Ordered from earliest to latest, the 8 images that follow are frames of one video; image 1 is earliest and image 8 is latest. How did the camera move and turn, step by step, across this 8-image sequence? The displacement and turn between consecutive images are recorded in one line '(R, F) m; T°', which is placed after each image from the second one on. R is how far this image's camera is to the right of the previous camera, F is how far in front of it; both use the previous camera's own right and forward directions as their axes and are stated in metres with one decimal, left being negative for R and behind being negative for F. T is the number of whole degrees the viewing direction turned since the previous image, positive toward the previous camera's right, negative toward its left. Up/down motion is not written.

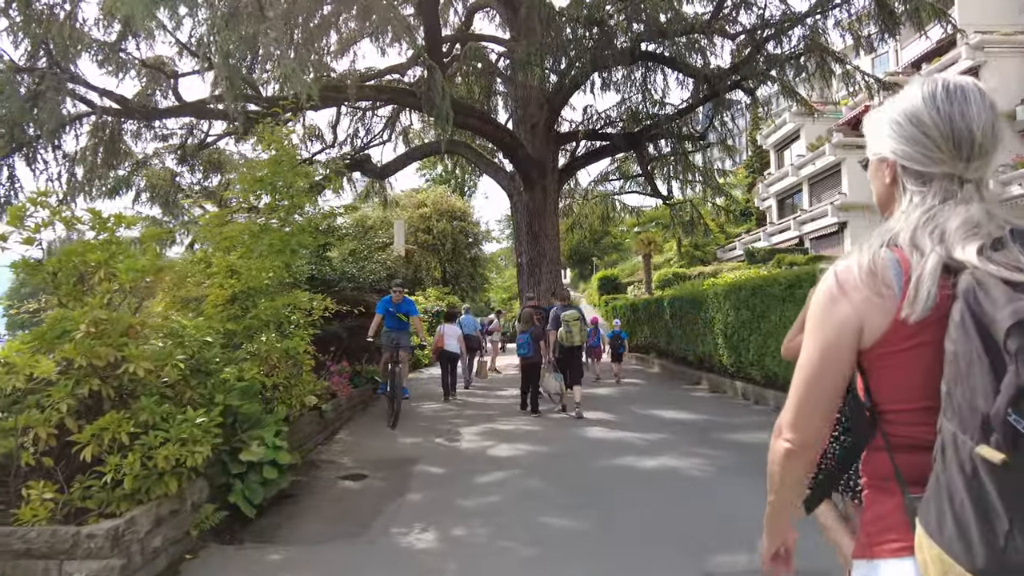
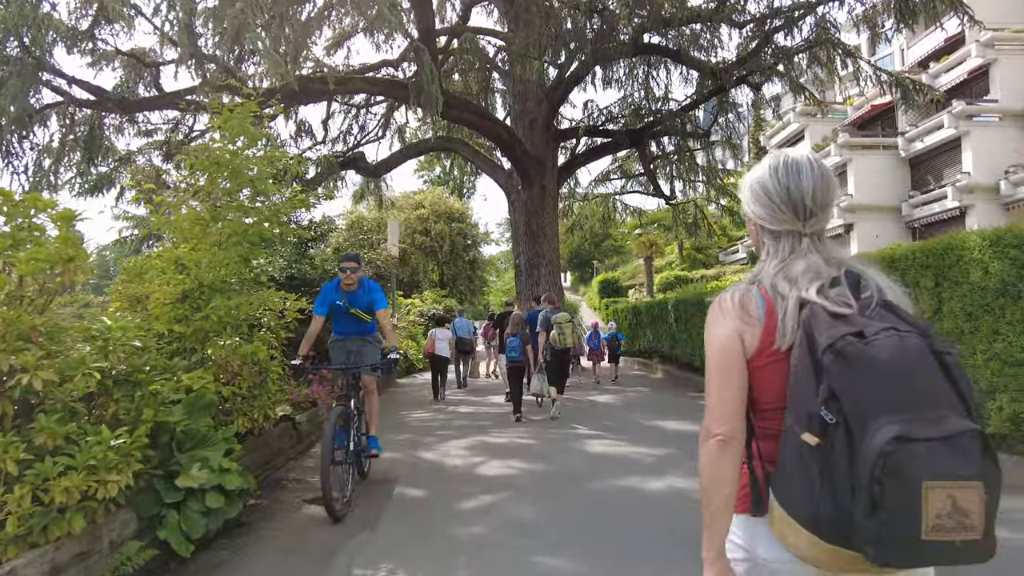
(+0.1, +0.8) m; 0°
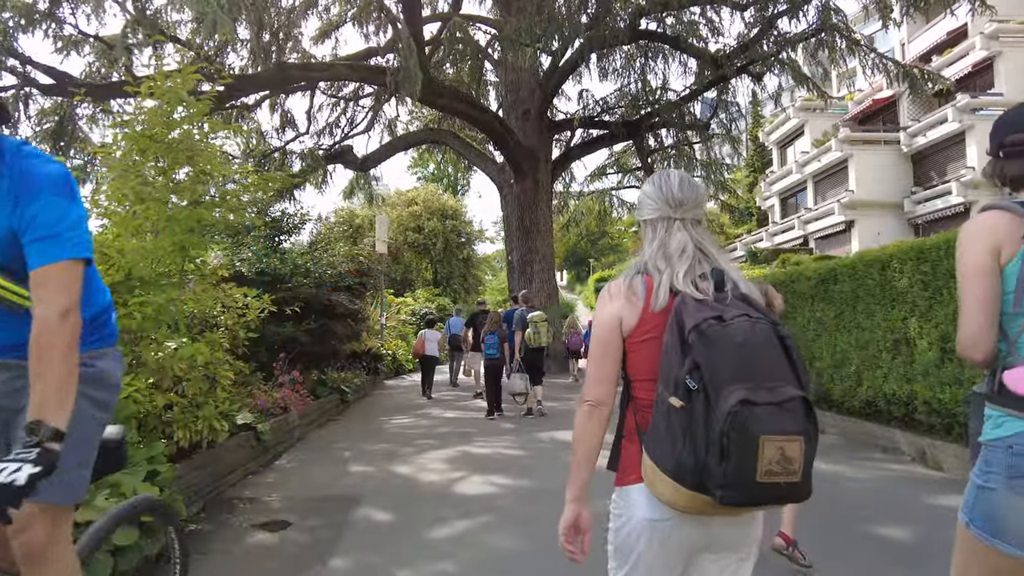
(+0.1, +0.8) m; 0°
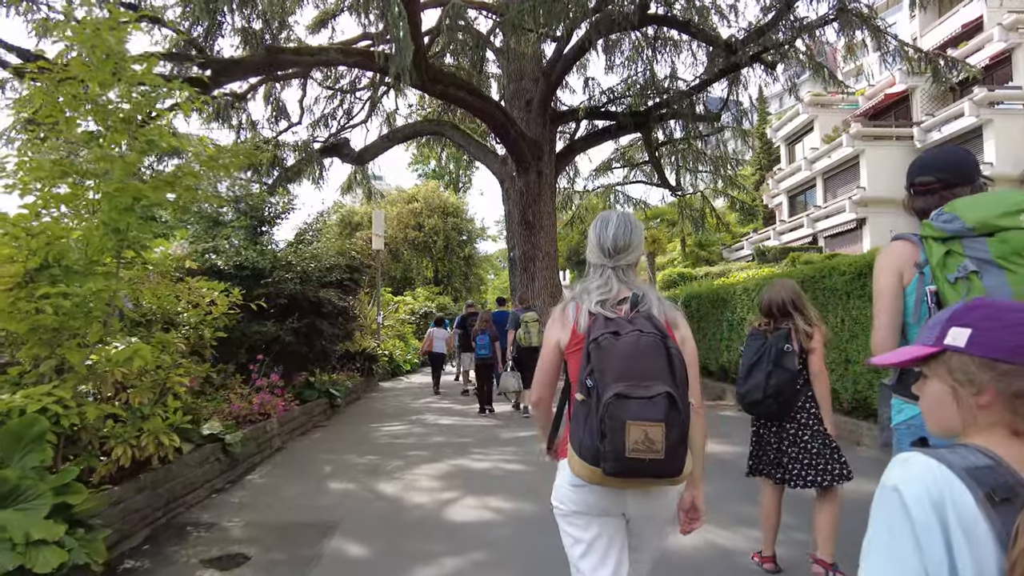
(0.0, +0.8) m; 0°
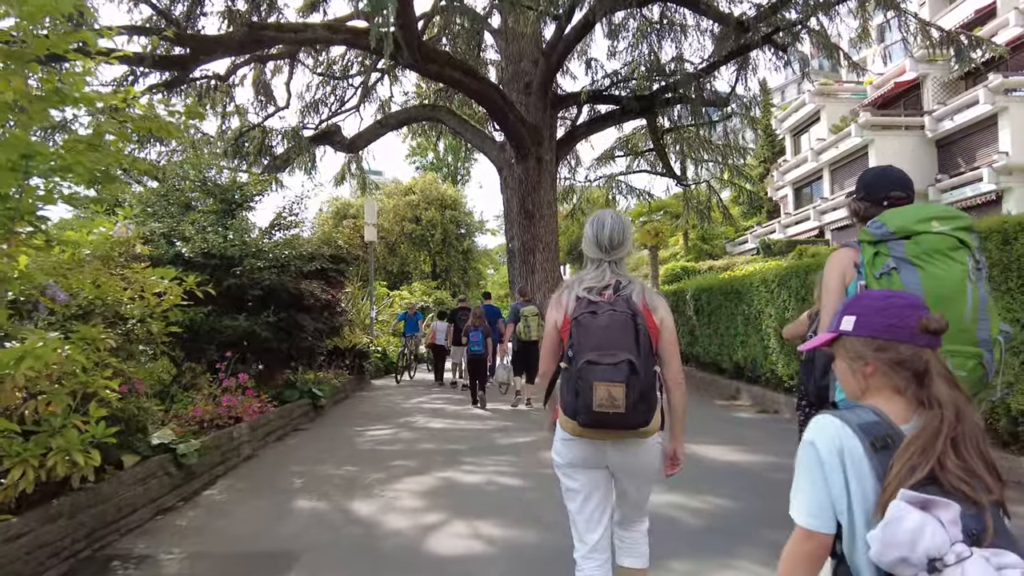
(0.0, +0.9) m; 0°
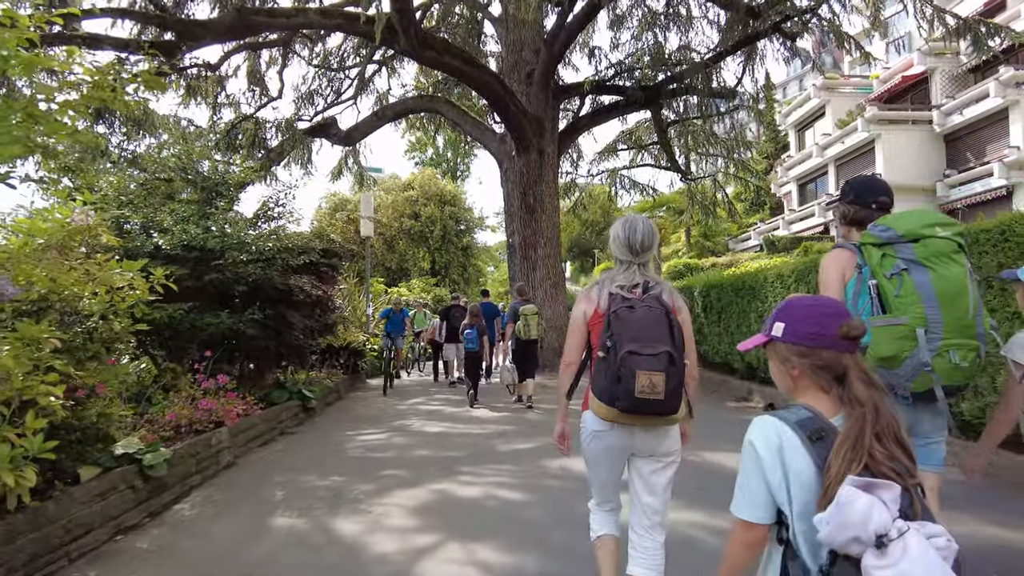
(0.0, +0.5) m; 0°
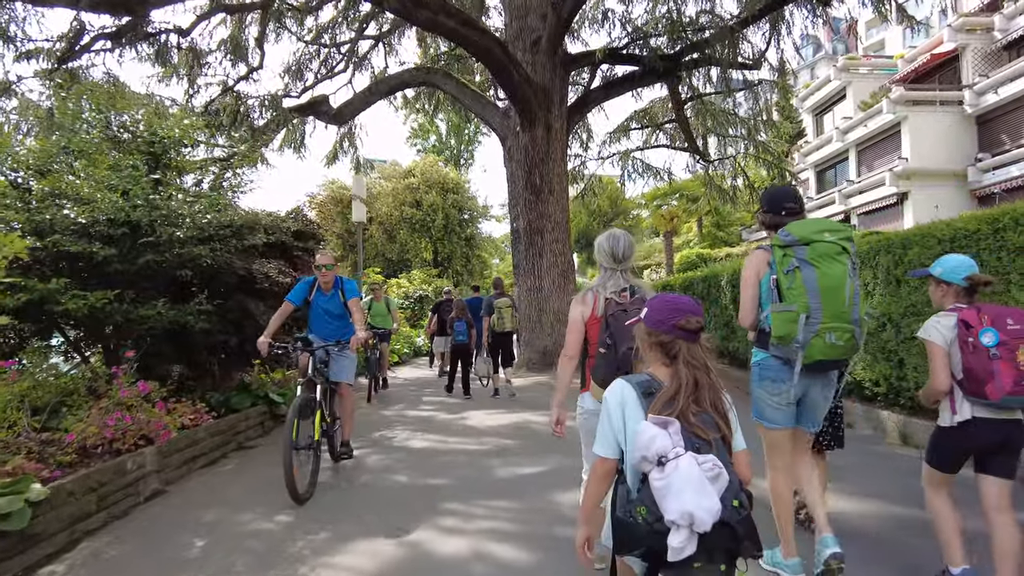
(0.0, +1.5) m; -1°
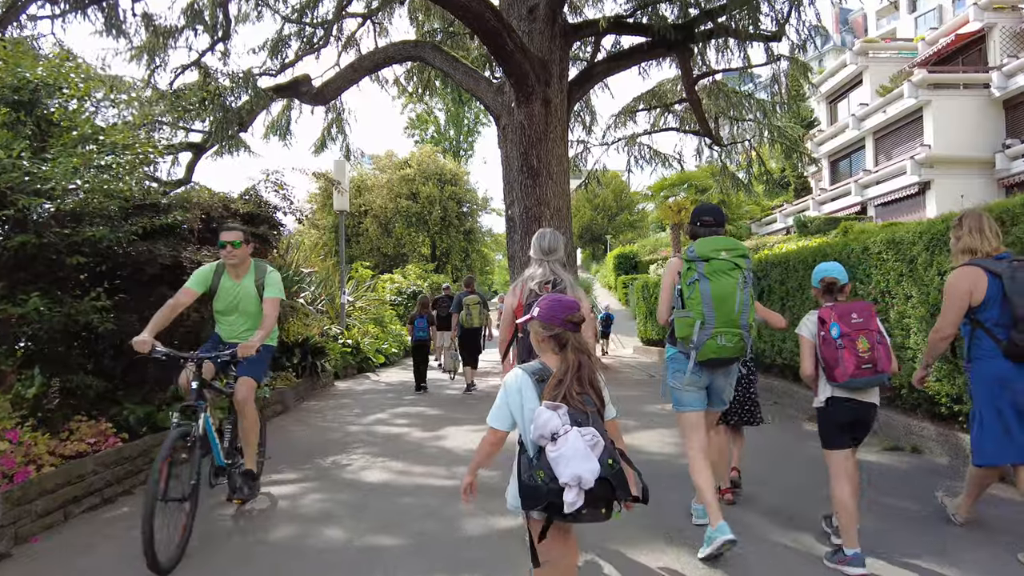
(+0.2, +1.5) m; 0°
